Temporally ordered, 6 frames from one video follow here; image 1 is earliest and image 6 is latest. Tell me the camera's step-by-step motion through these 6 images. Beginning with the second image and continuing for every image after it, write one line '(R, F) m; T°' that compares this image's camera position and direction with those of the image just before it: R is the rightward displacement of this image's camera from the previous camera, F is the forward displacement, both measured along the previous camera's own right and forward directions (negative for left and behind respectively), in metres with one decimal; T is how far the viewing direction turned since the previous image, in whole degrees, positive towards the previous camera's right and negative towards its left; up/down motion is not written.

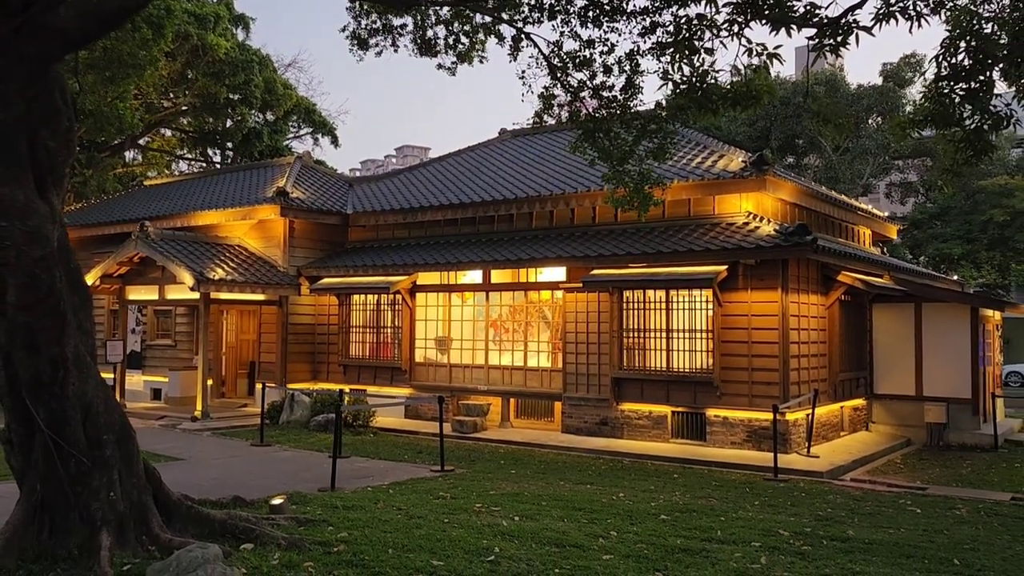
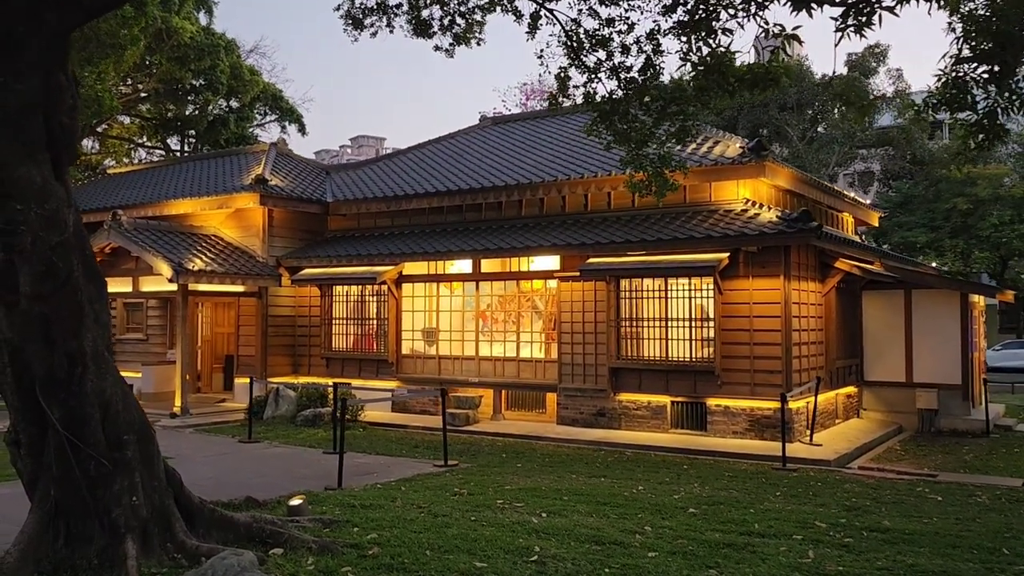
(-0.6, +0.3) m; +3°
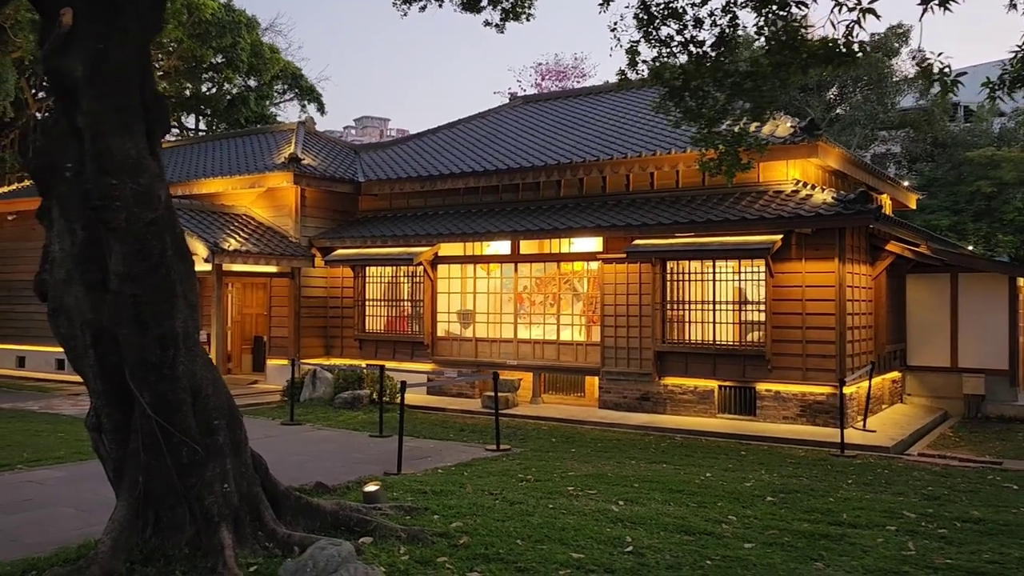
(-0.6, +0.2) m; 0°
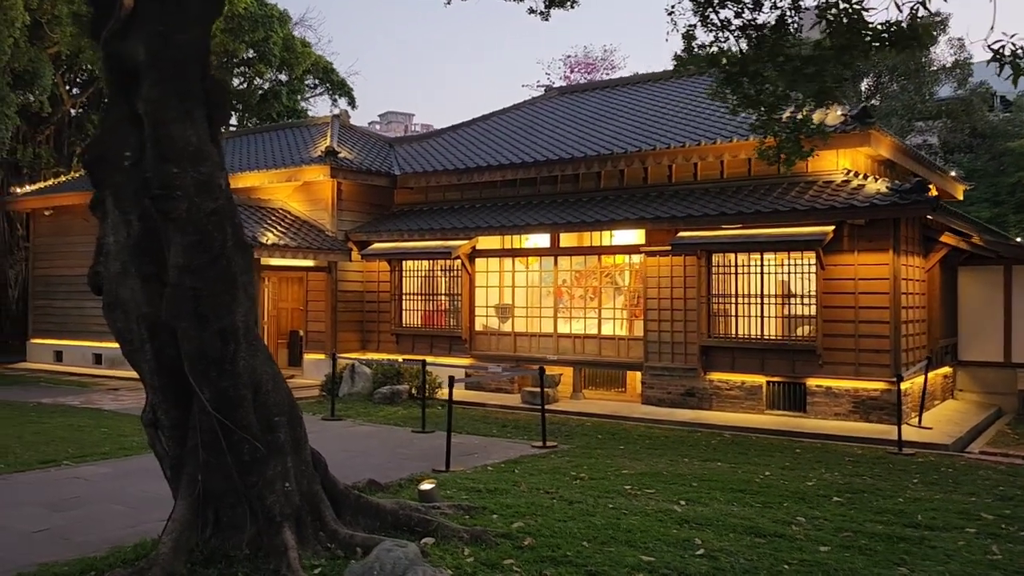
(-0.3, +0.2) m; -2°
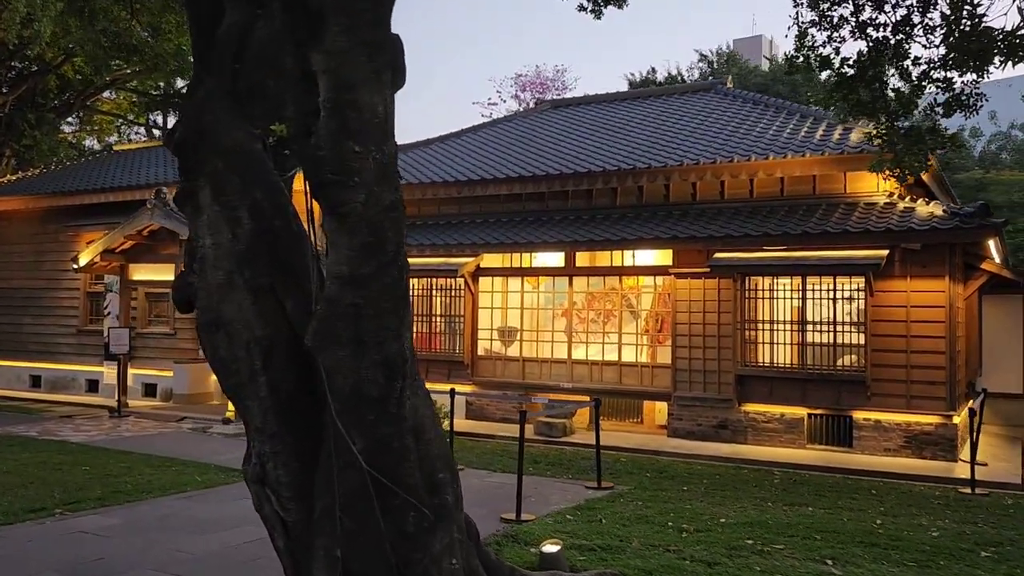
(-1.4, +1.1) m; +5°
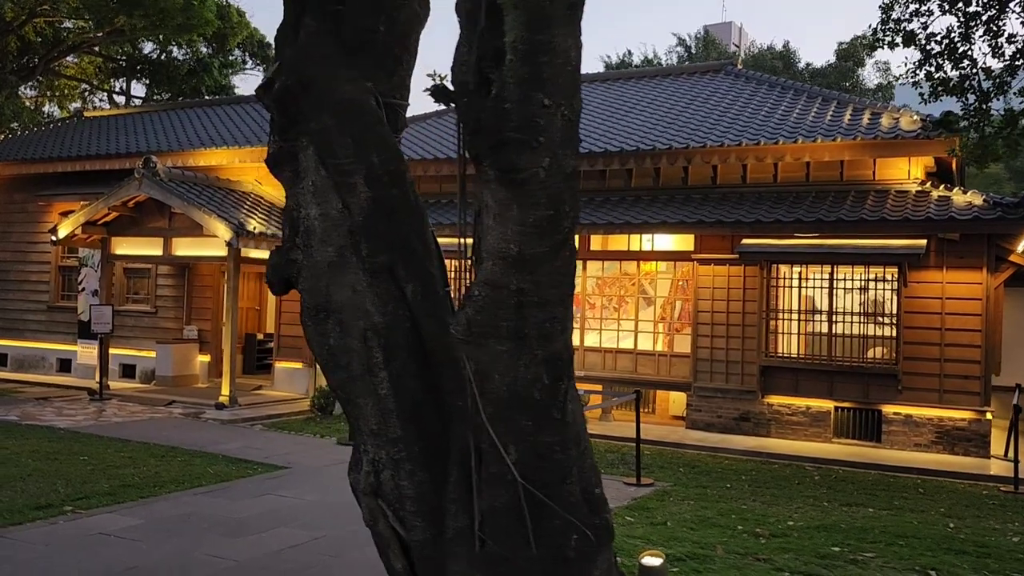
(-0.8, +0.6) m; +3°
